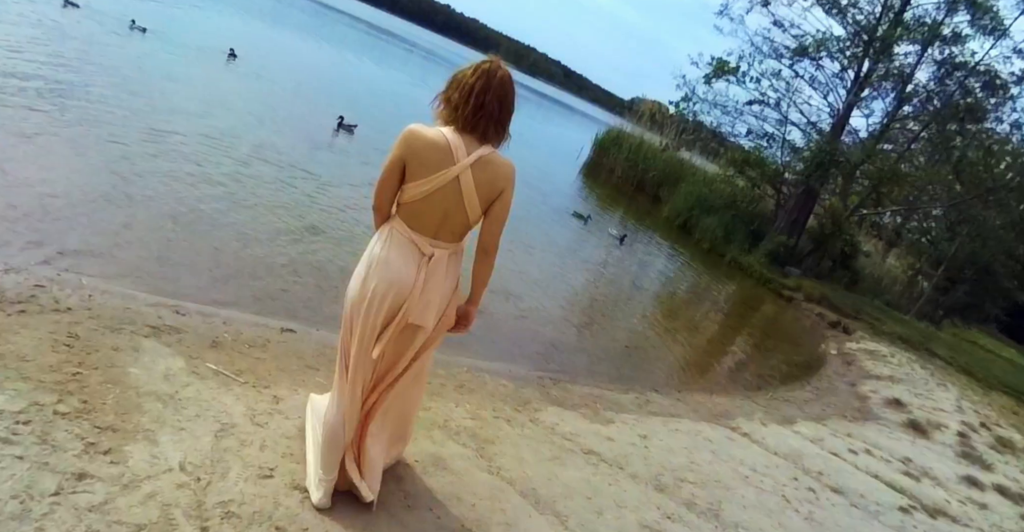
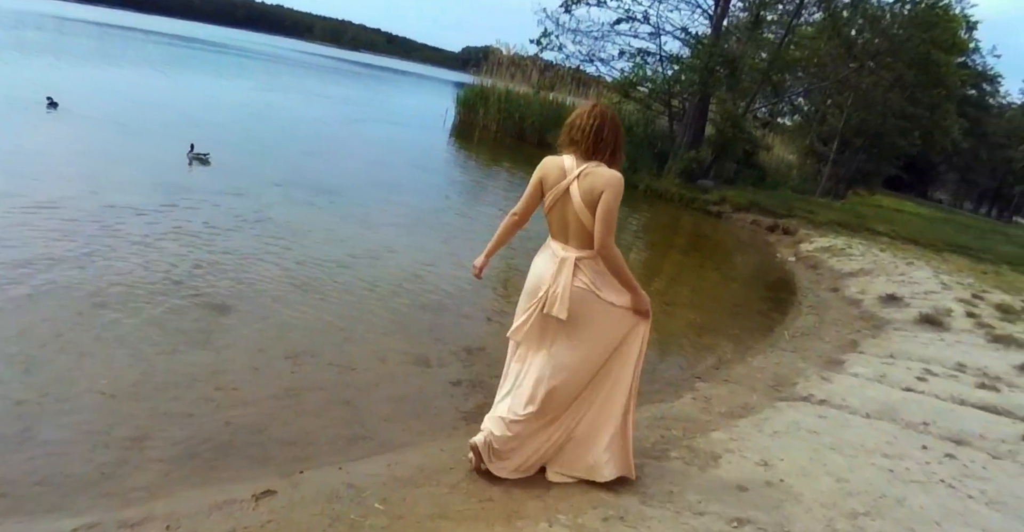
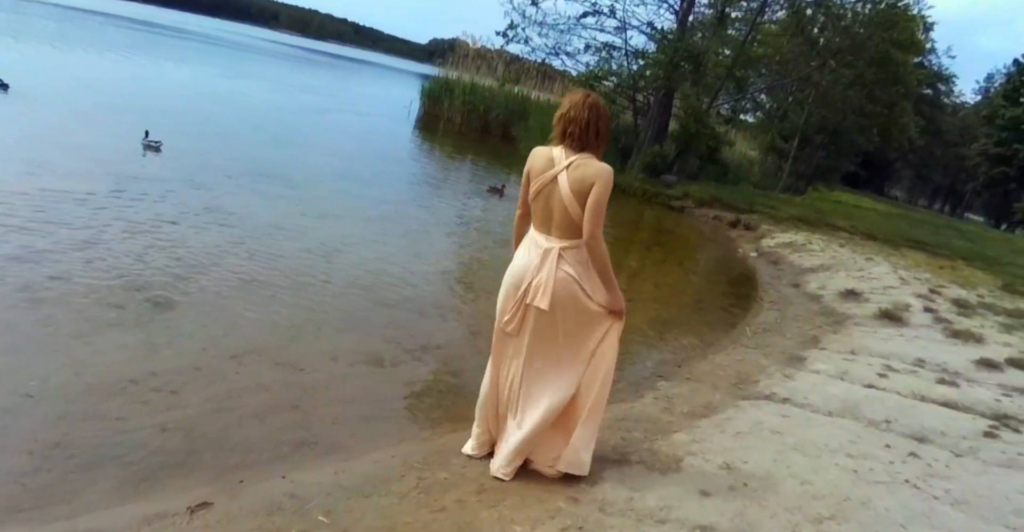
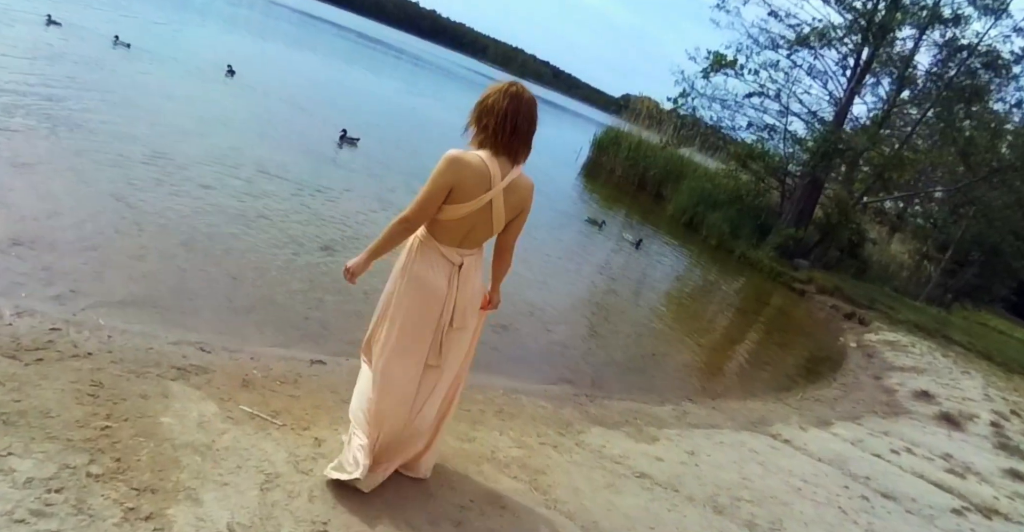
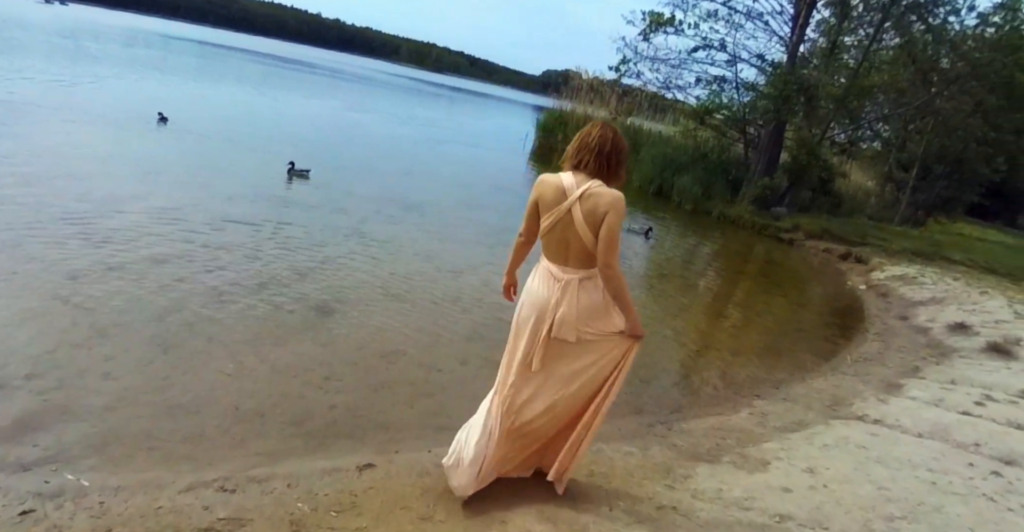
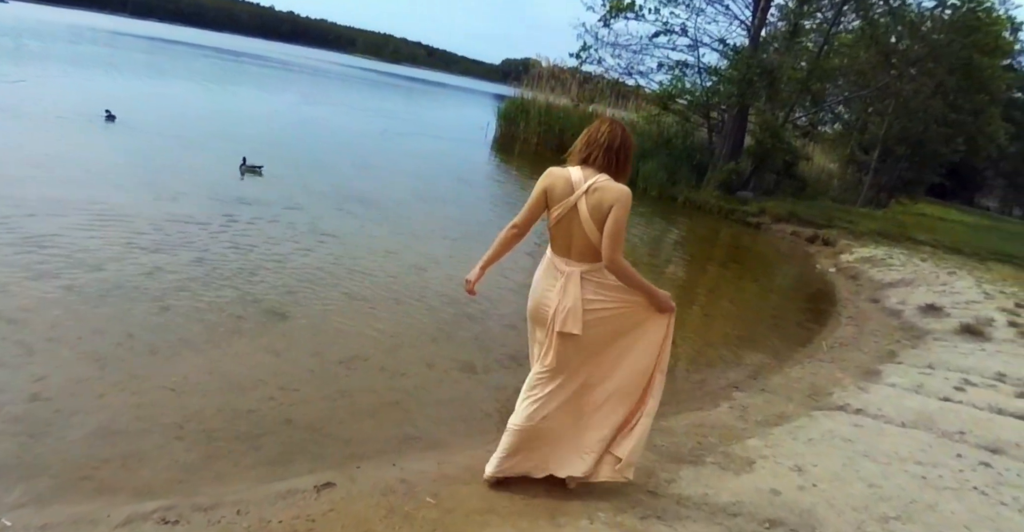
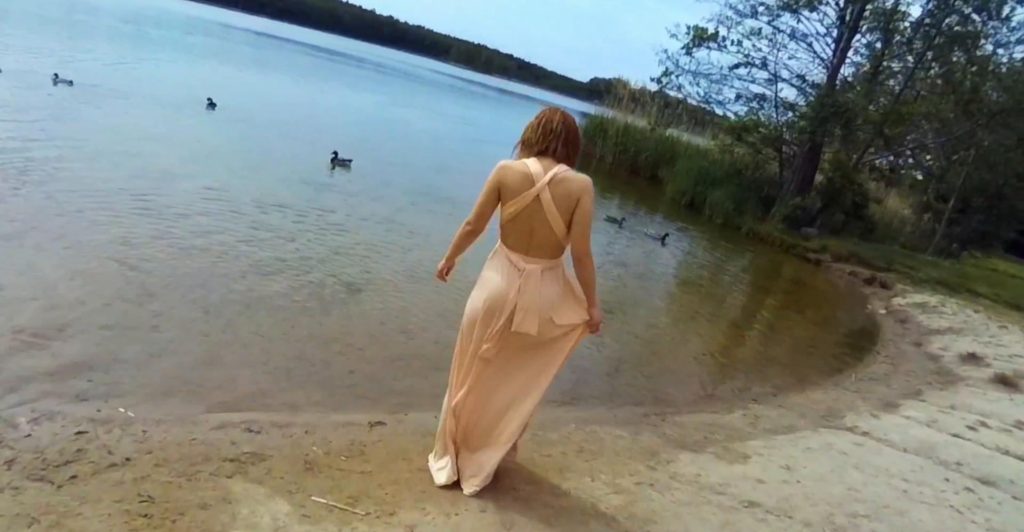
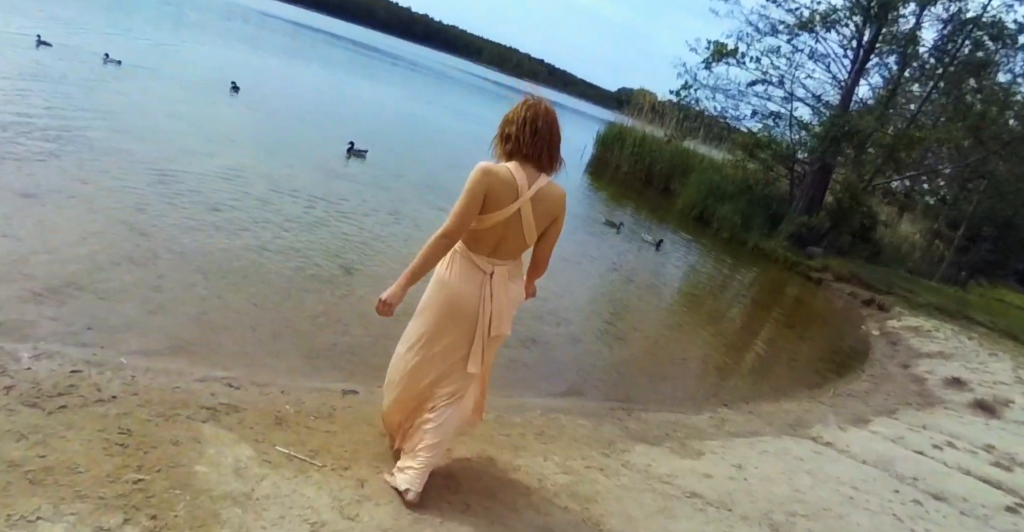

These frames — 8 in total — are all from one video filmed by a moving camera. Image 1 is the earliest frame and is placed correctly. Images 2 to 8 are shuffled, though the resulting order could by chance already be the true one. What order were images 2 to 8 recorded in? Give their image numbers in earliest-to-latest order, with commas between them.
4, 8, 7, 5, 6, 2, 3
